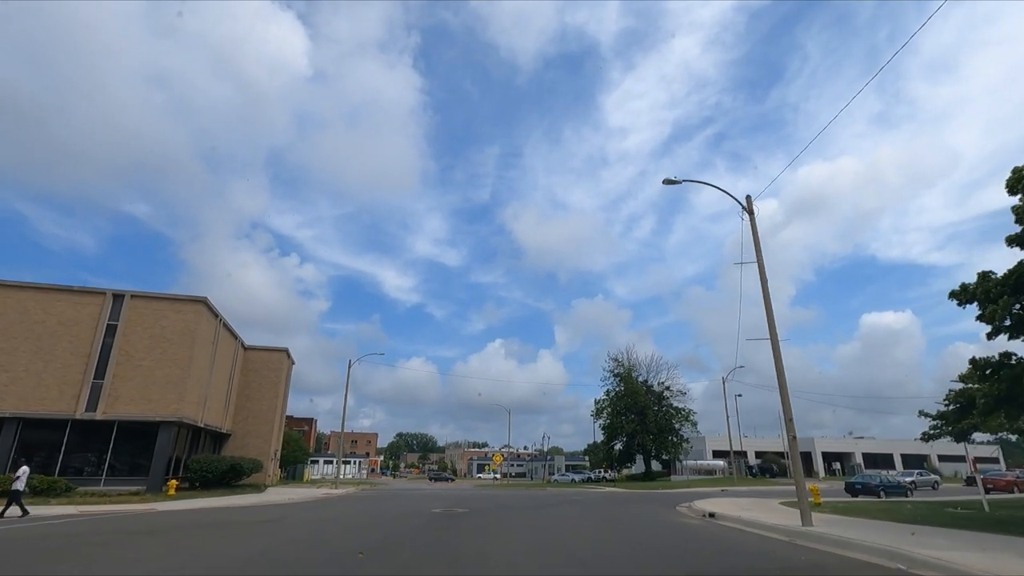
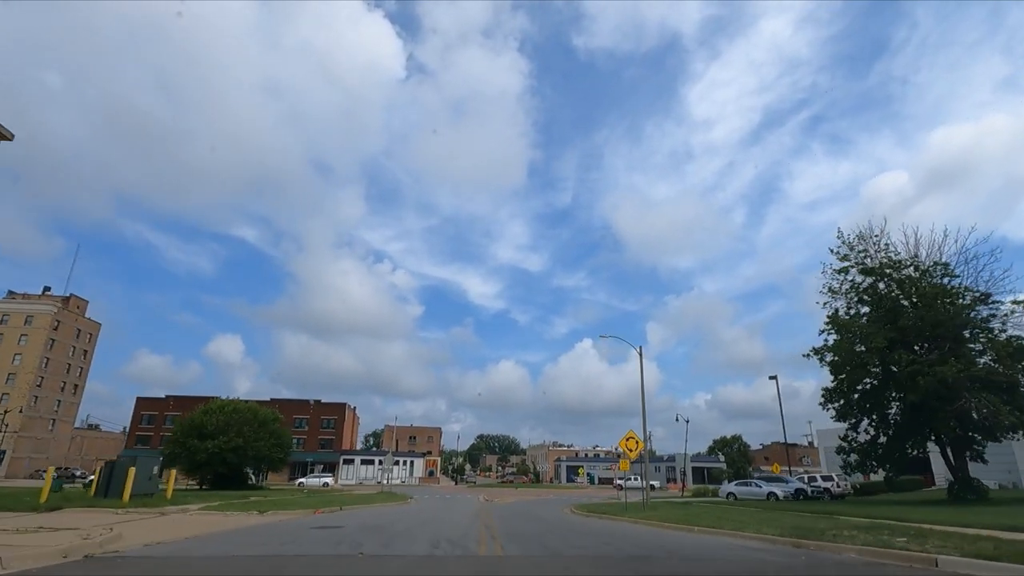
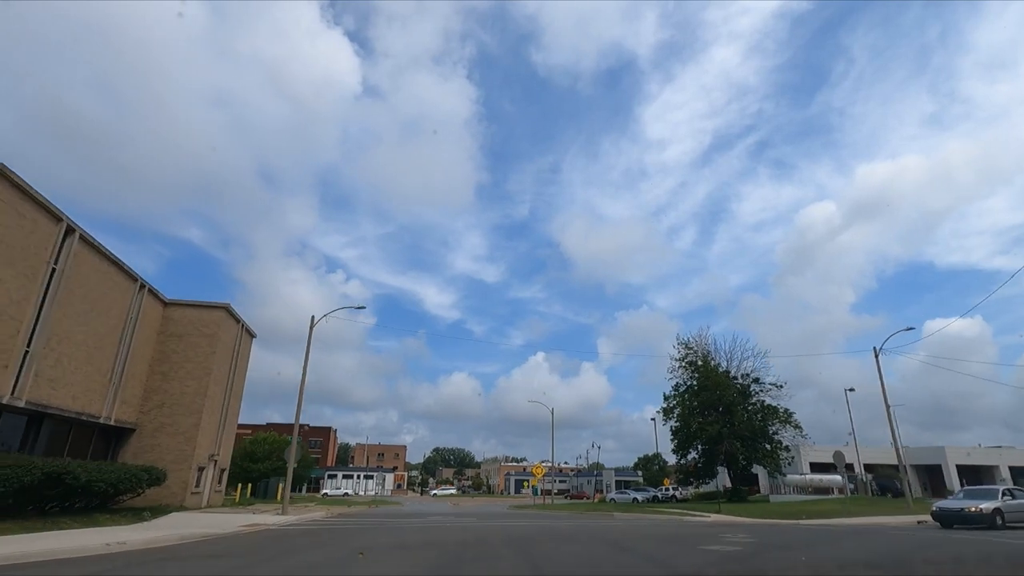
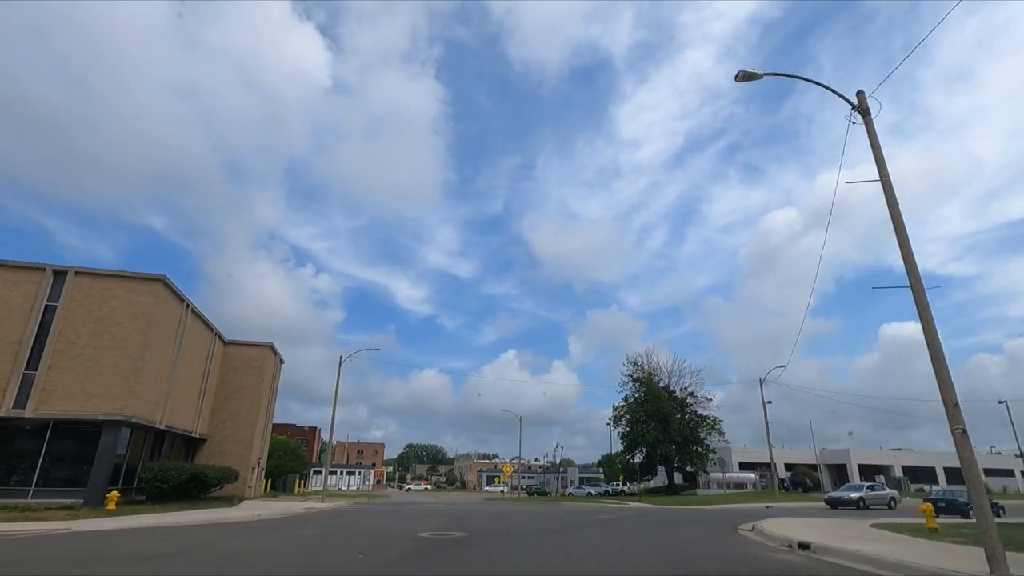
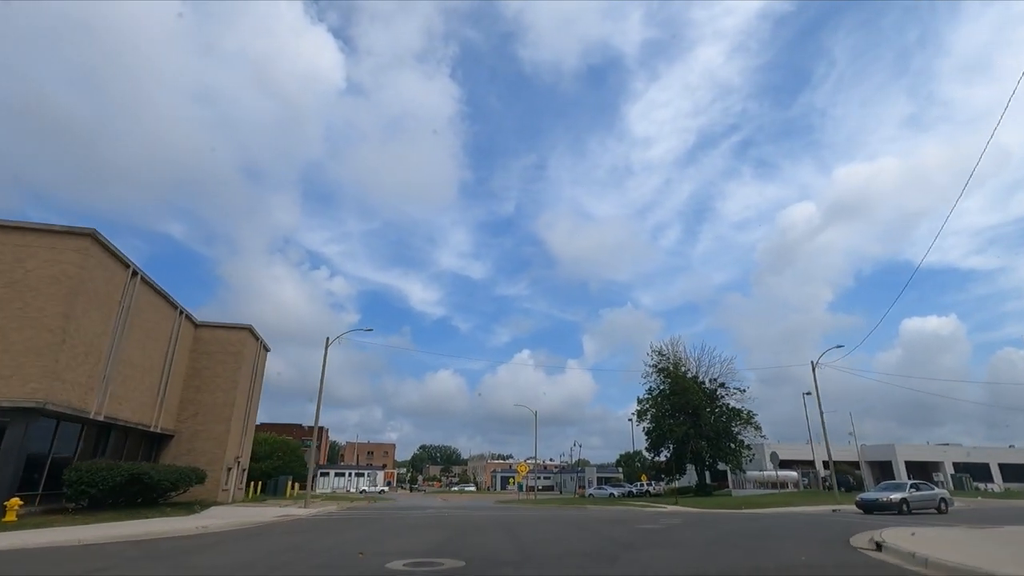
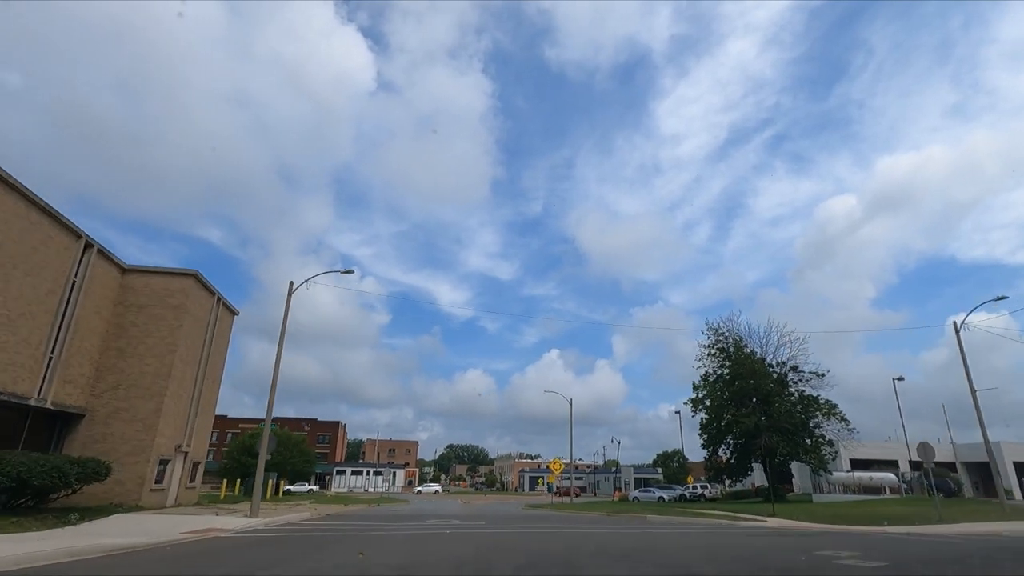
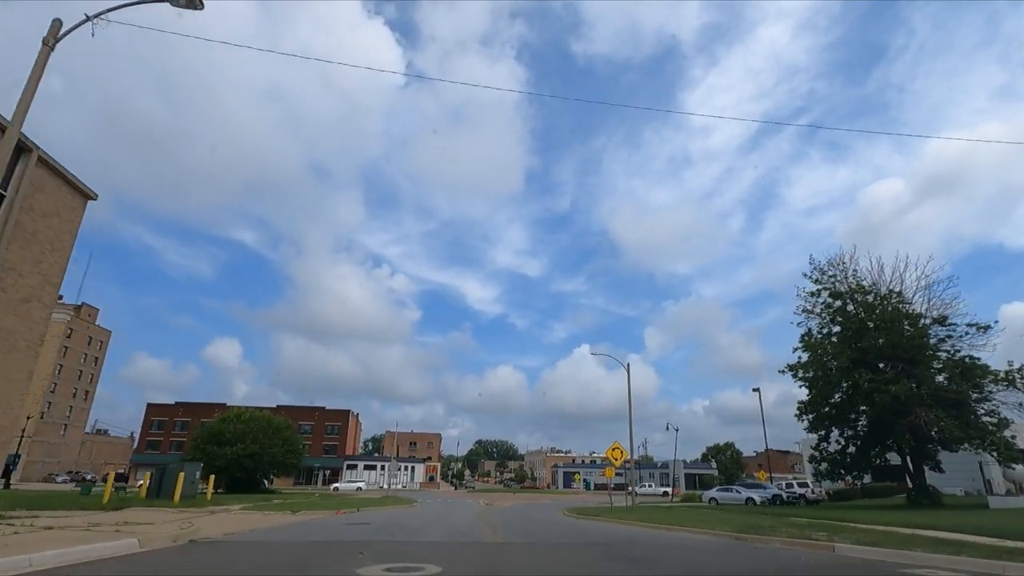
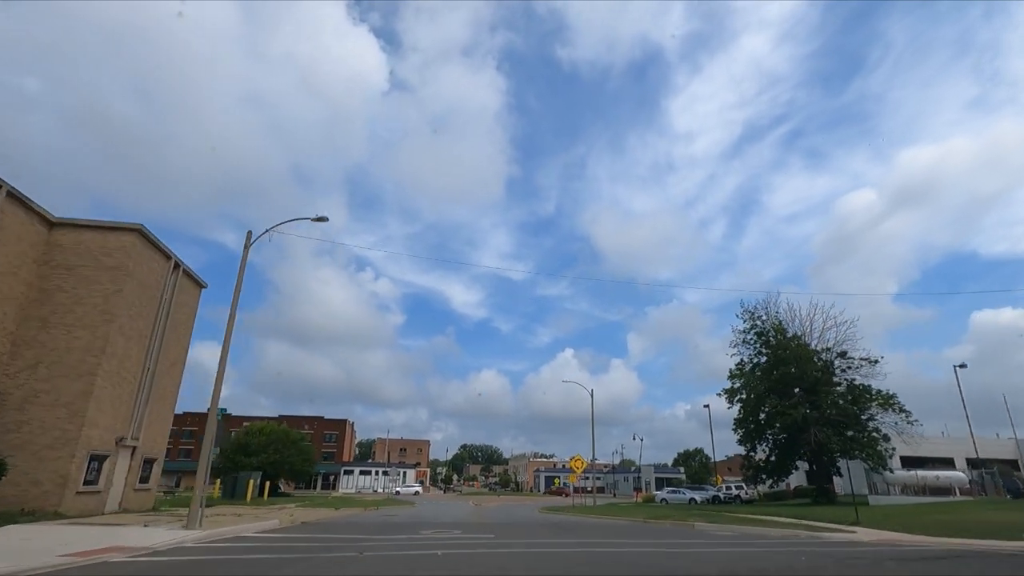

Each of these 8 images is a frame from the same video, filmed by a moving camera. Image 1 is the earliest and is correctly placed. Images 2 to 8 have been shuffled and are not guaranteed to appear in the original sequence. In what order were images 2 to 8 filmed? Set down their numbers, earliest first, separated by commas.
4, 5, 3, 6, 8, 7, 2
